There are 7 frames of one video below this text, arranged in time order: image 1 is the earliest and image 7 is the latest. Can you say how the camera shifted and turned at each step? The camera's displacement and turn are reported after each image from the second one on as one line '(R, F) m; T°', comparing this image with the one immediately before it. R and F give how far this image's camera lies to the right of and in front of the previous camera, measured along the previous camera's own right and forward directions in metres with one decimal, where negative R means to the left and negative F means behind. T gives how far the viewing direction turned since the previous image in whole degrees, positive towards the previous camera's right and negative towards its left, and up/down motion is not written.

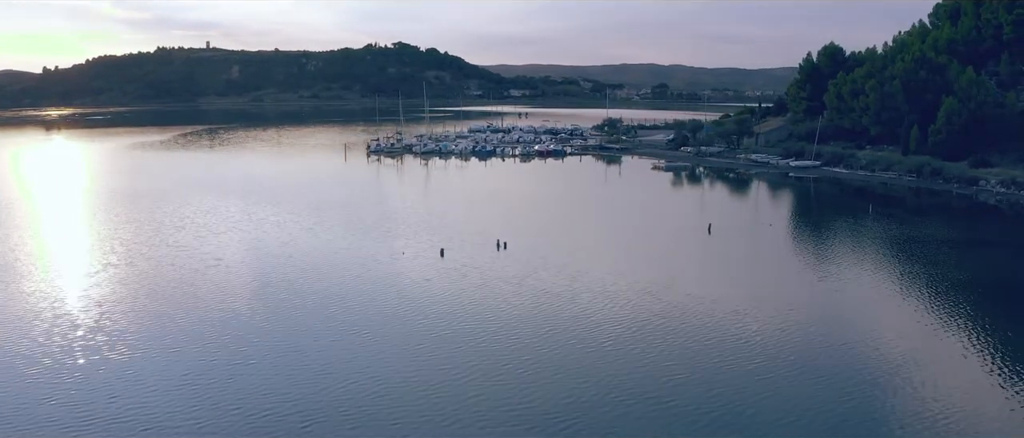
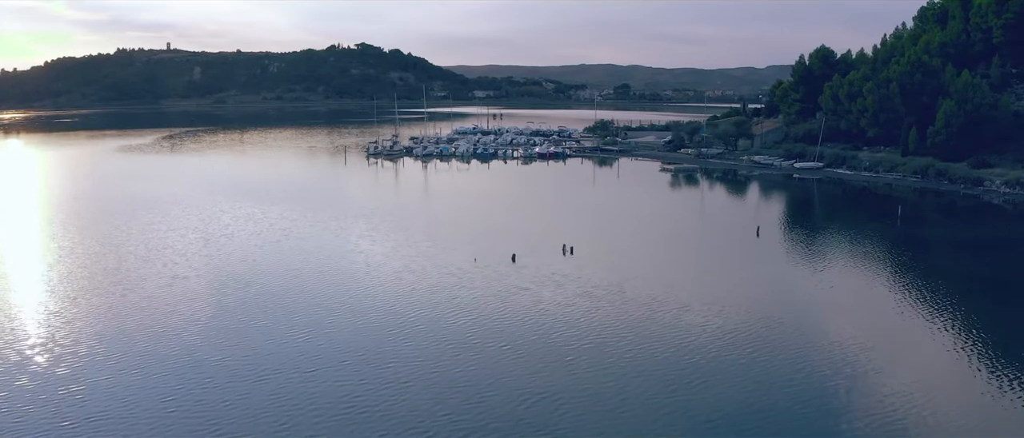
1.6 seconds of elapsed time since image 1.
(-0.8, +0.1) m; +2°
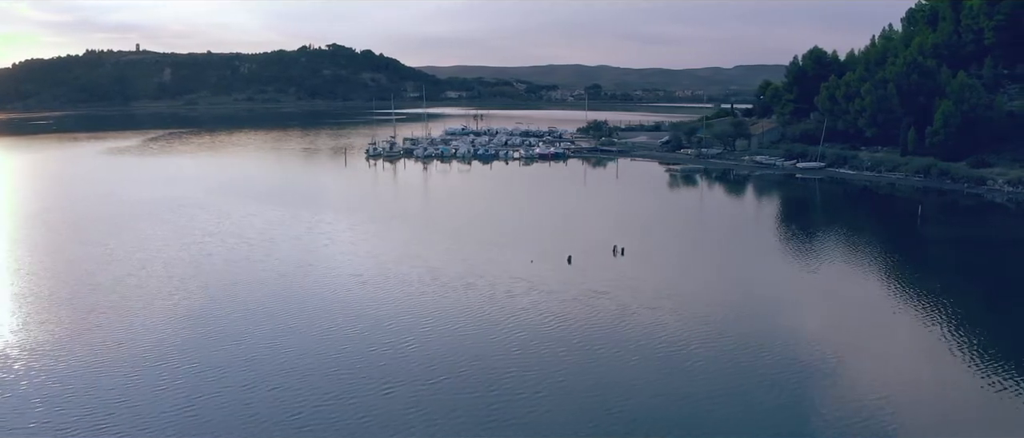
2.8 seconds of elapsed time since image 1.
(-0.6, 0.0) m; +2°
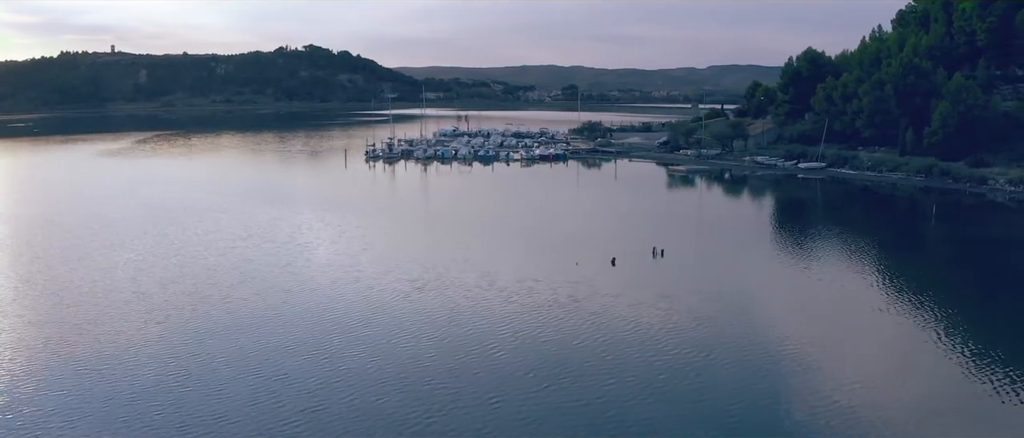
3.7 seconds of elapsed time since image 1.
(-0.5, 0.0) m; +1°
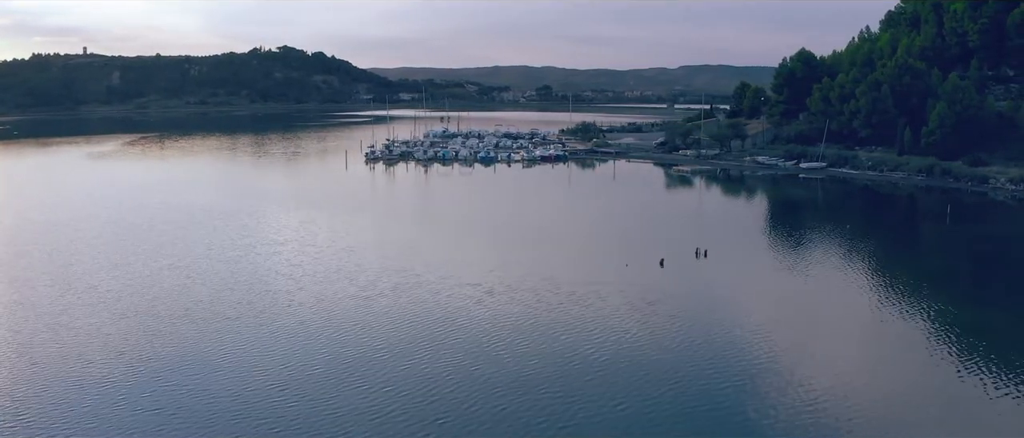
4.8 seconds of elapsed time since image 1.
(-0.6, 0.0) m; +1°
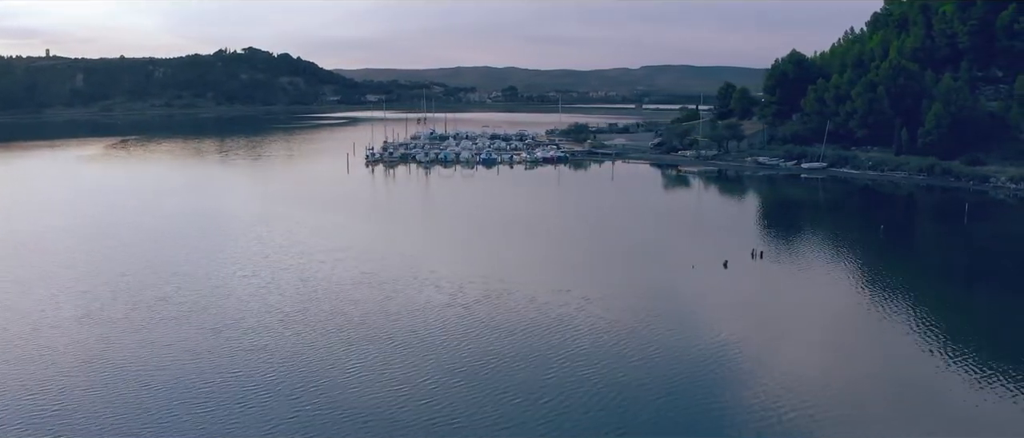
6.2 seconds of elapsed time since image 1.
(-0.7, 0.0) m; +2°
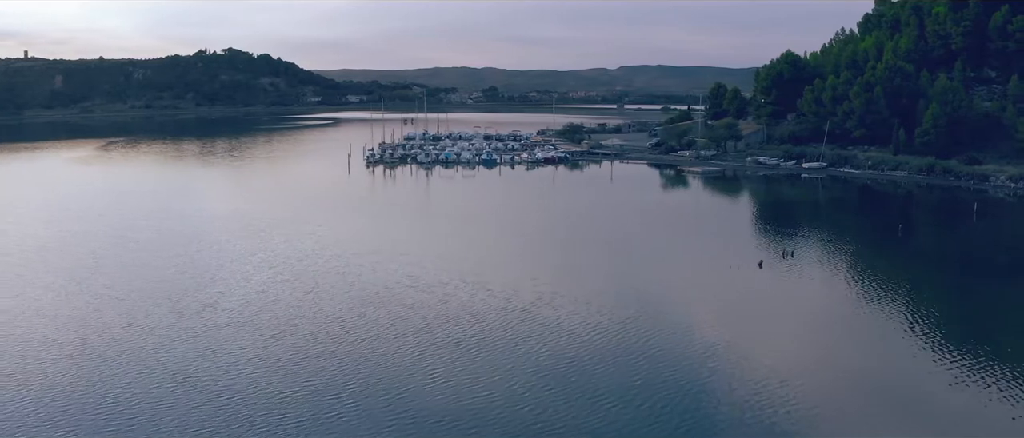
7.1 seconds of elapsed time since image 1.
(-0.4, 0.0) m; +1°
